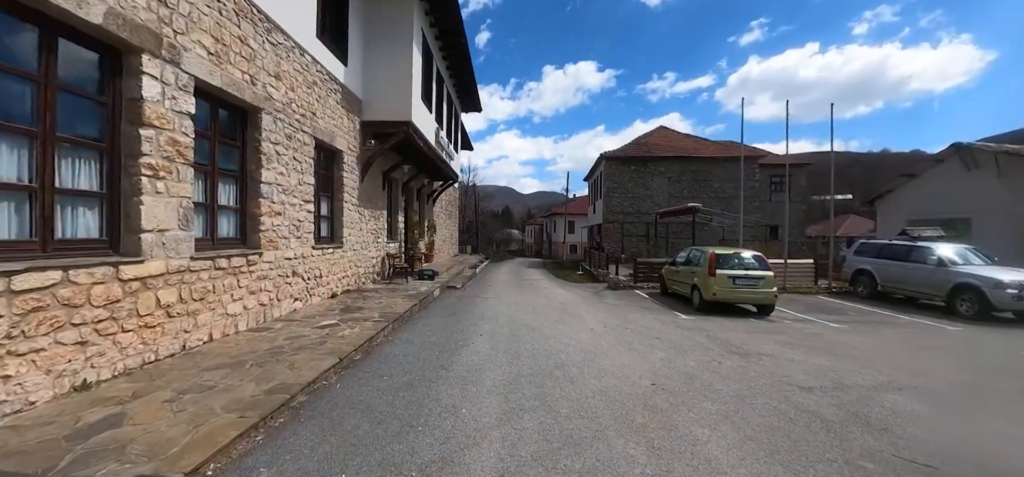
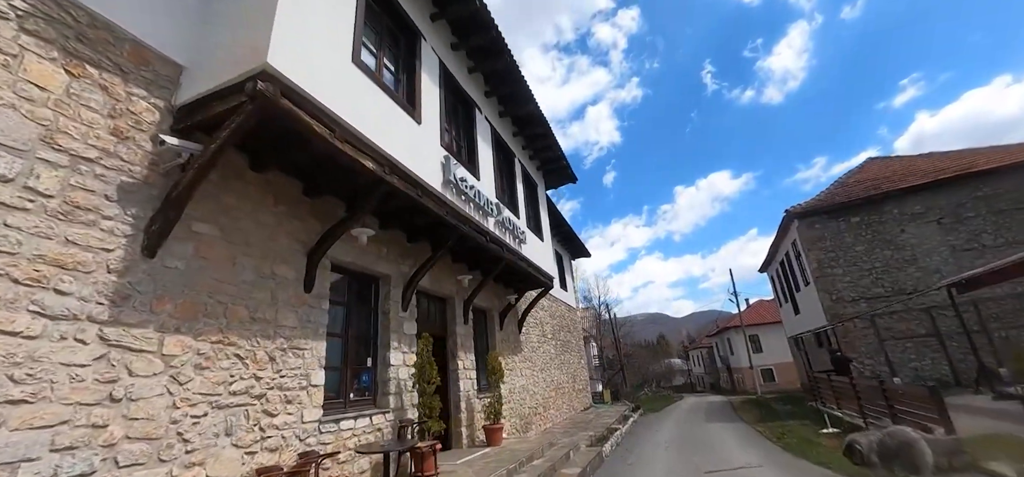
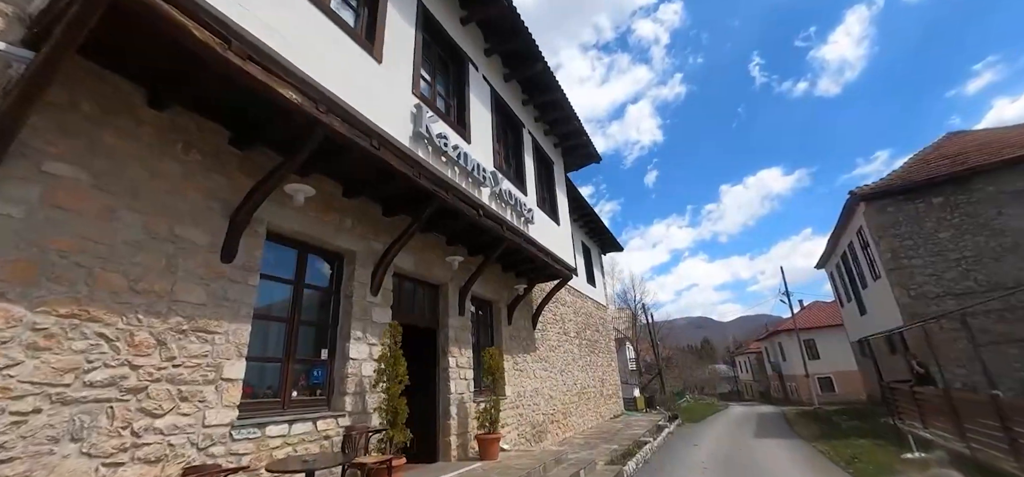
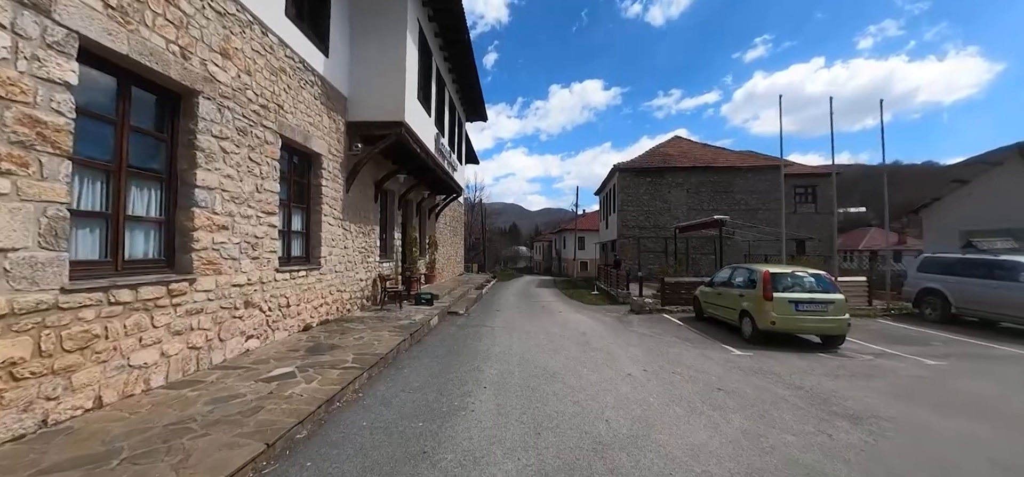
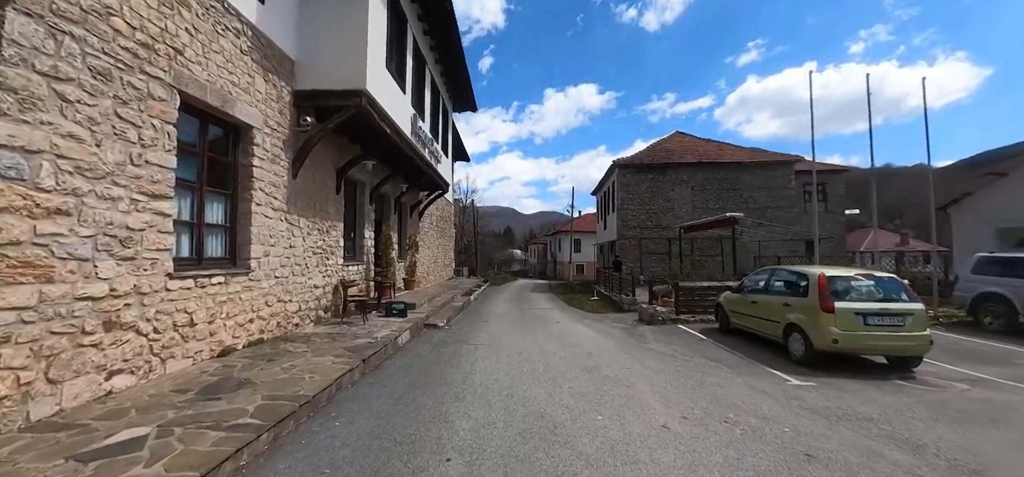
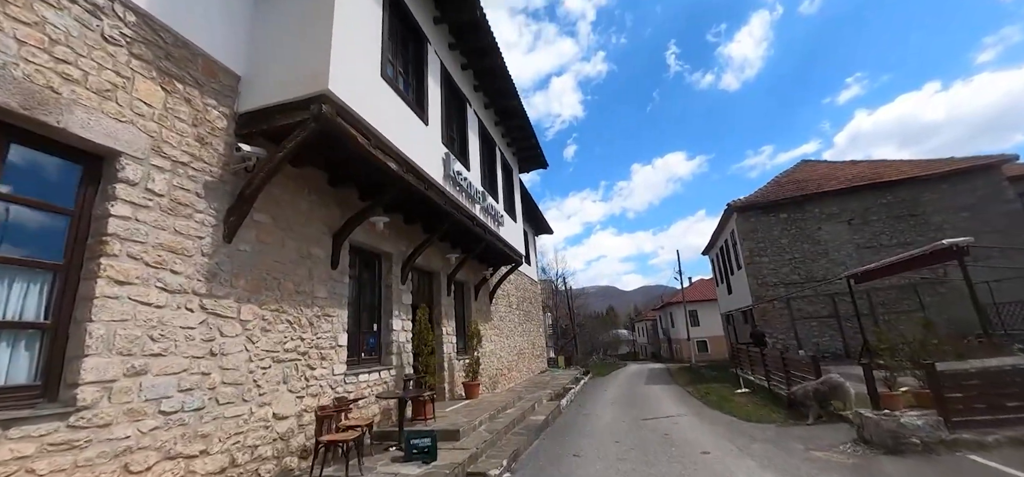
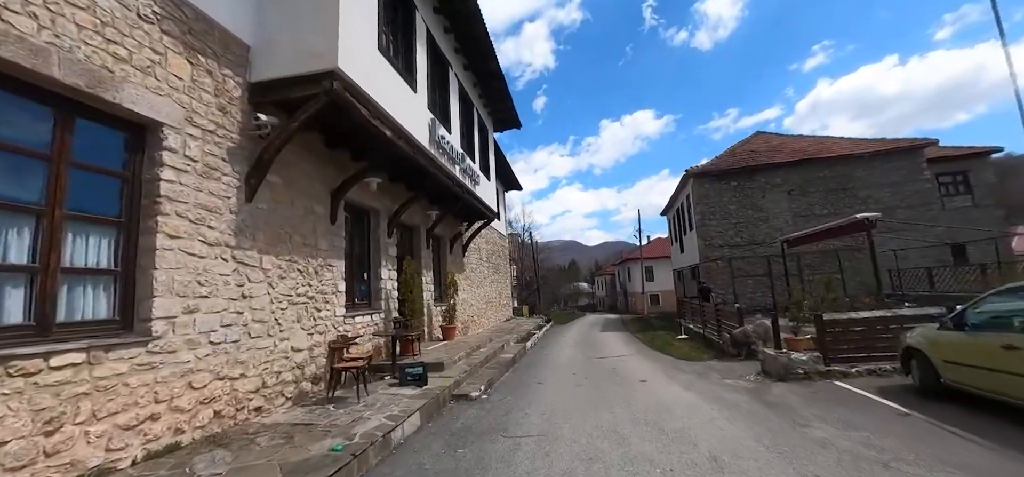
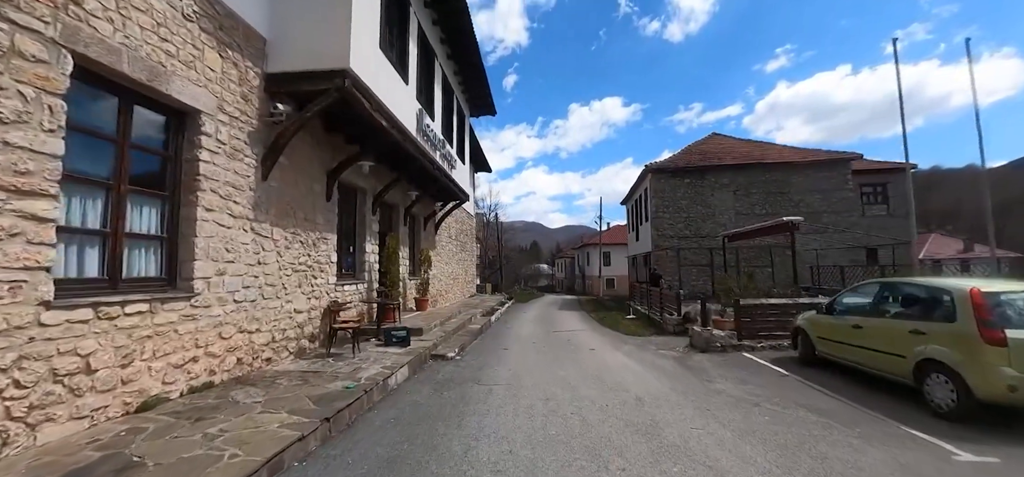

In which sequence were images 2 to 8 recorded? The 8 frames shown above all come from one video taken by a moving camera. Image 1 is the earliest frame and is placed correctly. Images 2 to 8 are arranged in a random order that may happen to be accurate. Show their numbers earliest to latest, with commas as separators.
4, 5, 8, 7, 6, 2, 3
